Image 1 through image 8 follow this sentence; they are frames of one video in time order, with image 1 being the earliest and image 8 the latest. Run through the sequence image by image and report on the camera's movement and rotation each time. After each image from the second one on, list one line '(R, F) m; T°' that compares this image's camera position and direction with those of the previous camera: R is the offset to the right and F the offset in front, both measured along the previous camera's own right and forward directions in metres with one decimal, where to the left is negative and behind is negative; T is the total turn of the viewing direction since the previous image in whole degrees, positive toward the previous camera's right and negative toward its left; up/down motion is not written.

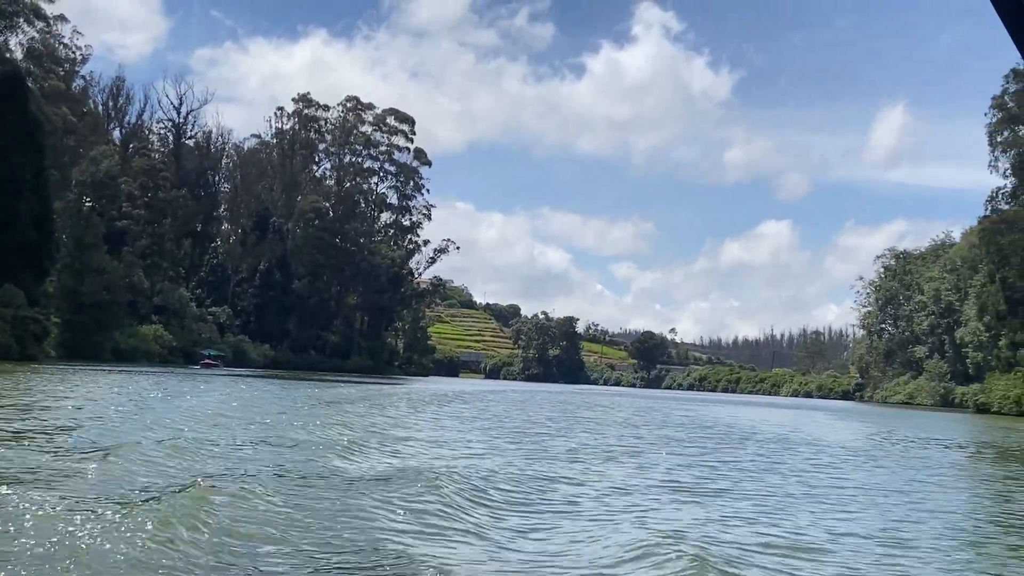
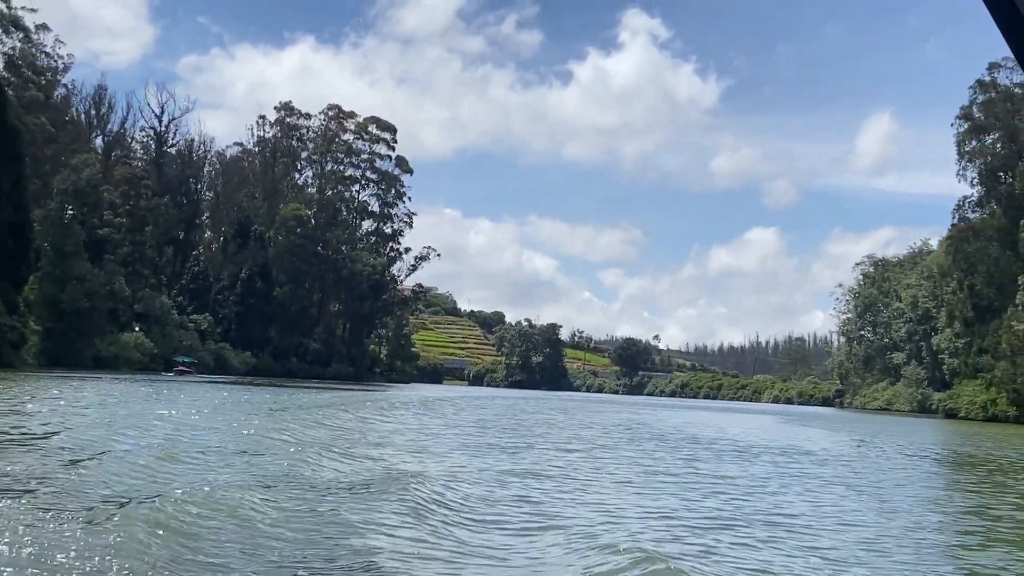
(+0.8, -0.5) m; +1°
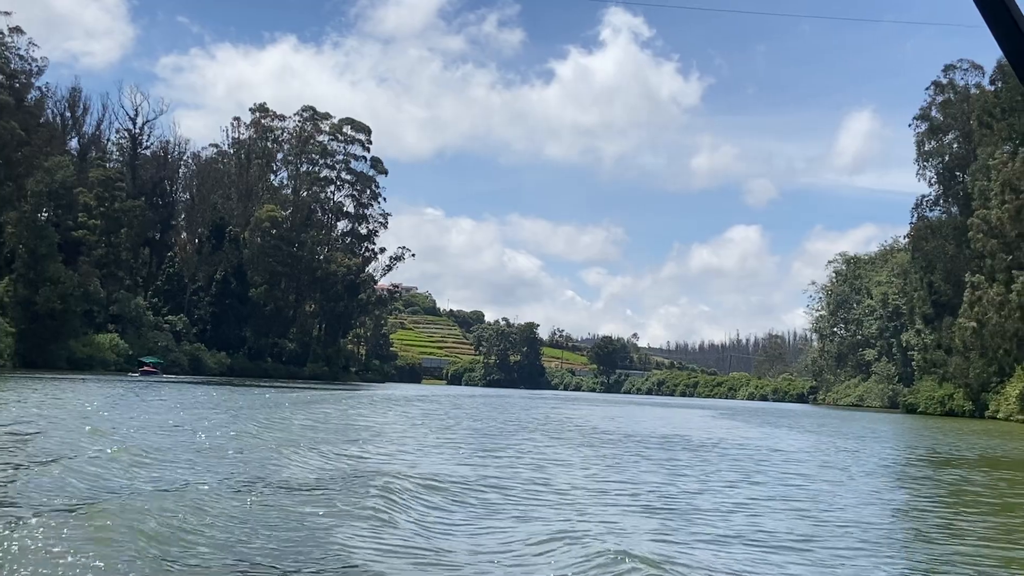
(+1.0, -0.6) m; +1°
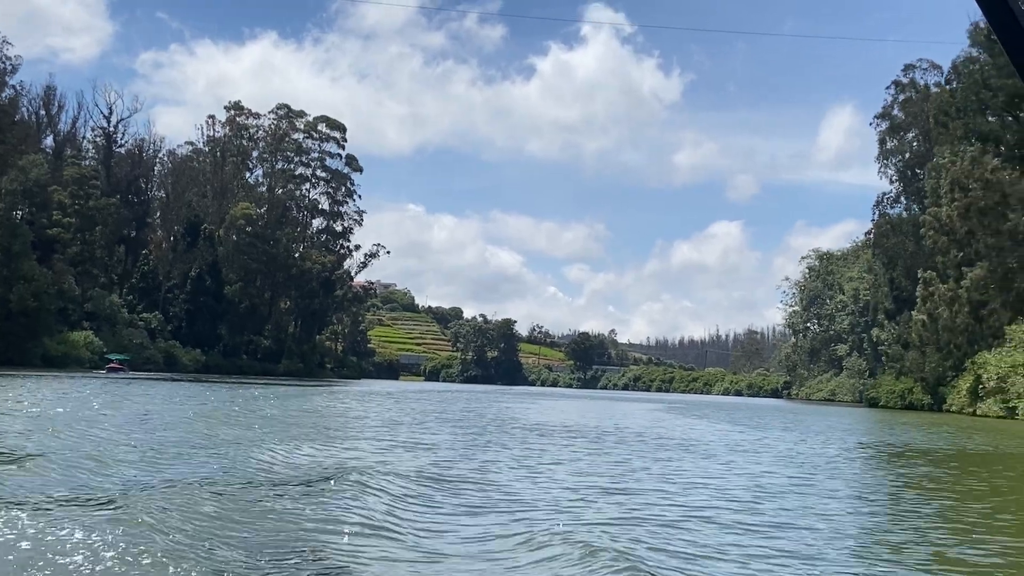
(+0.9, -0.6) m; +1°
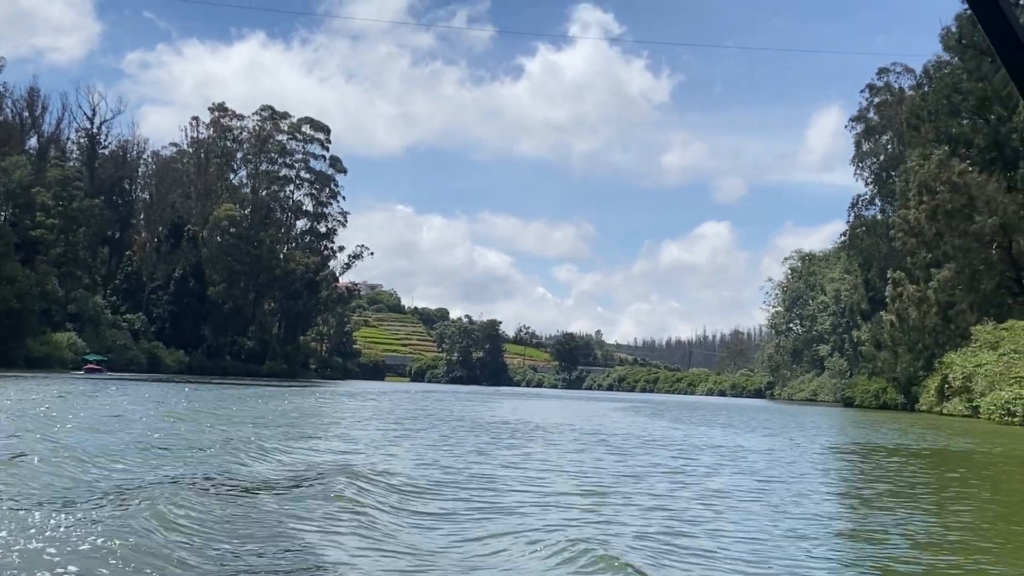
(+0.6, -0.4) m; +1°
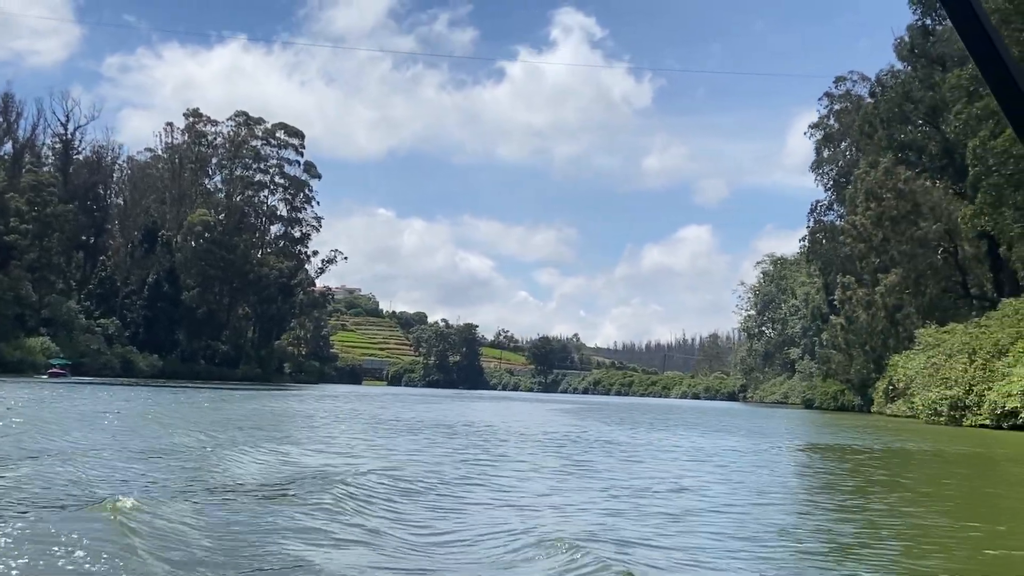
(+1.1, -0.7) m; +1°
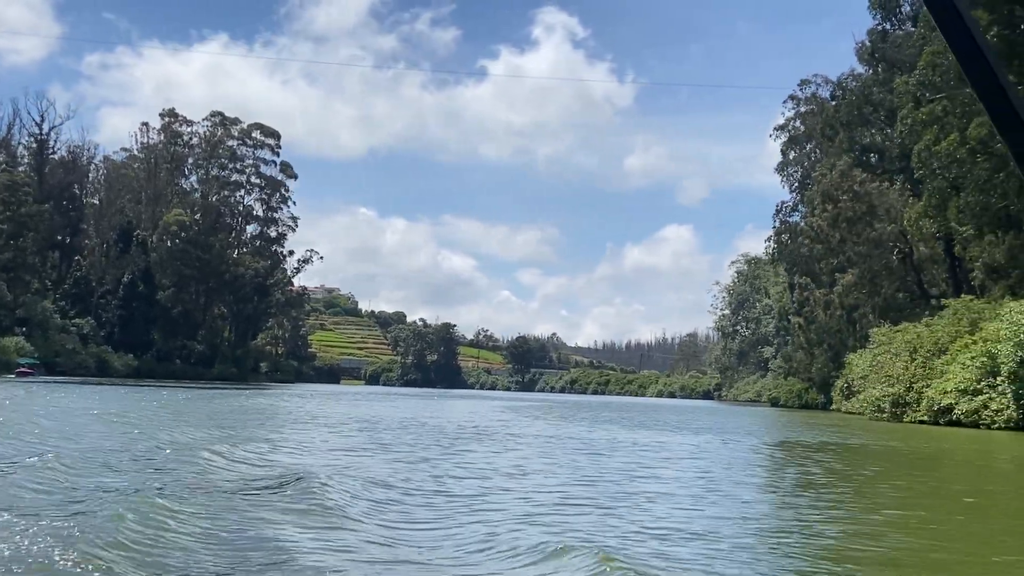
(+0.8, -0.6) m; +1°
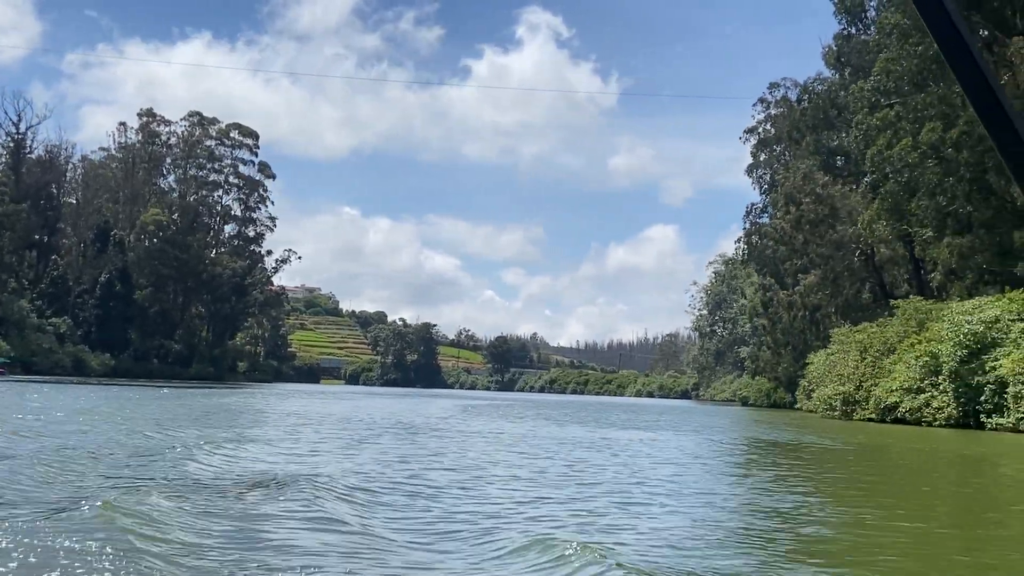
(+0.7, -0.5) m; +1°
